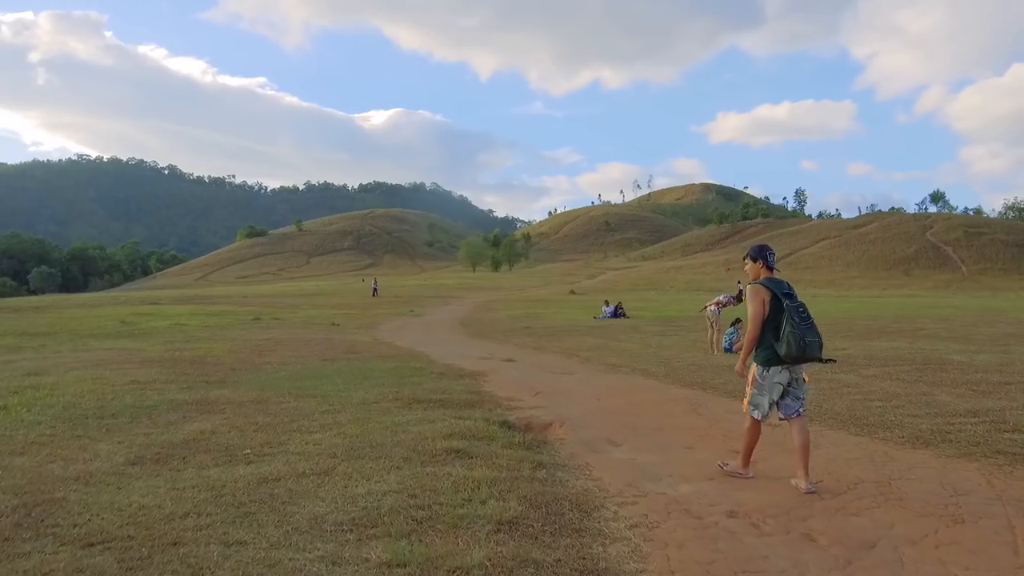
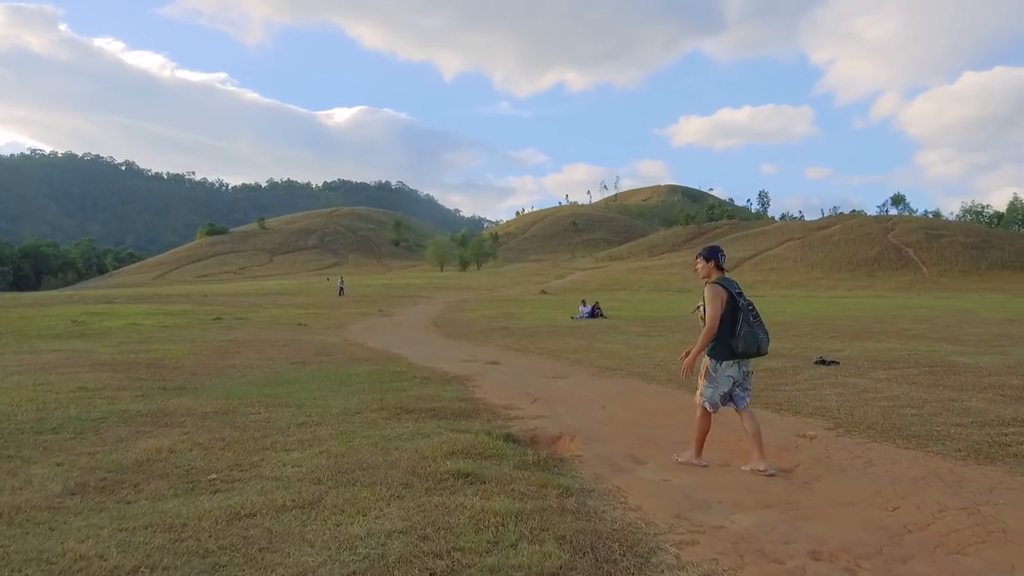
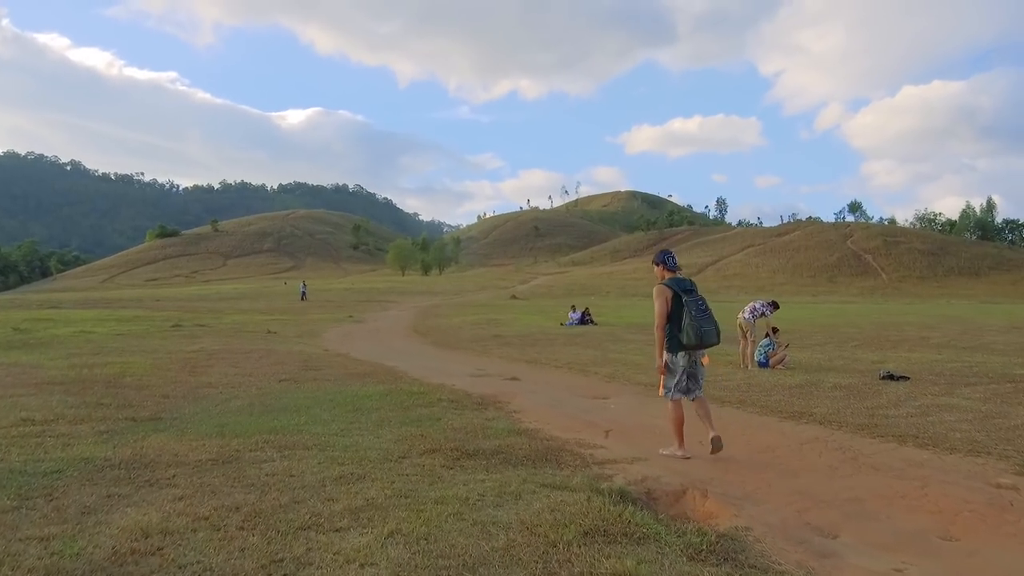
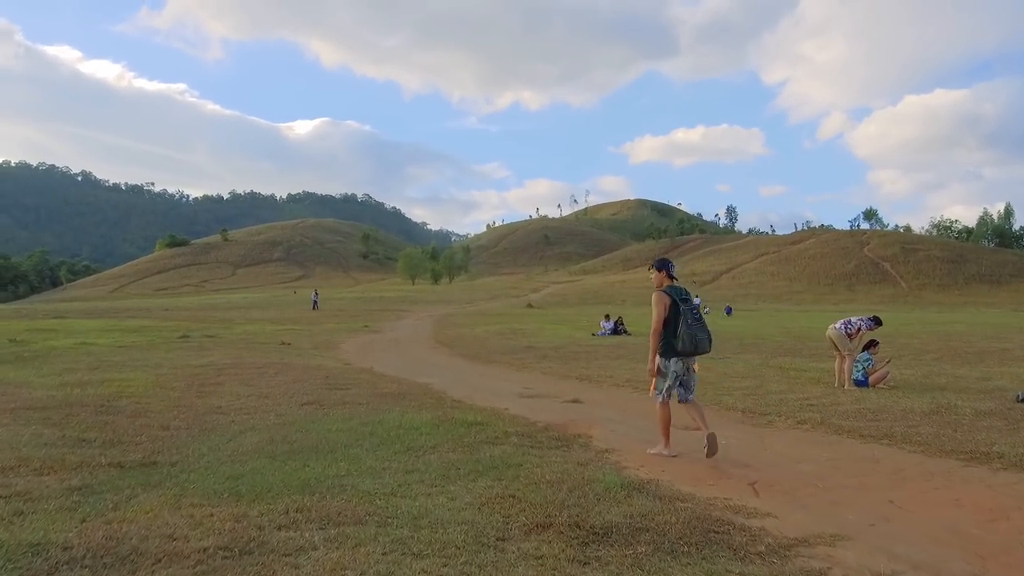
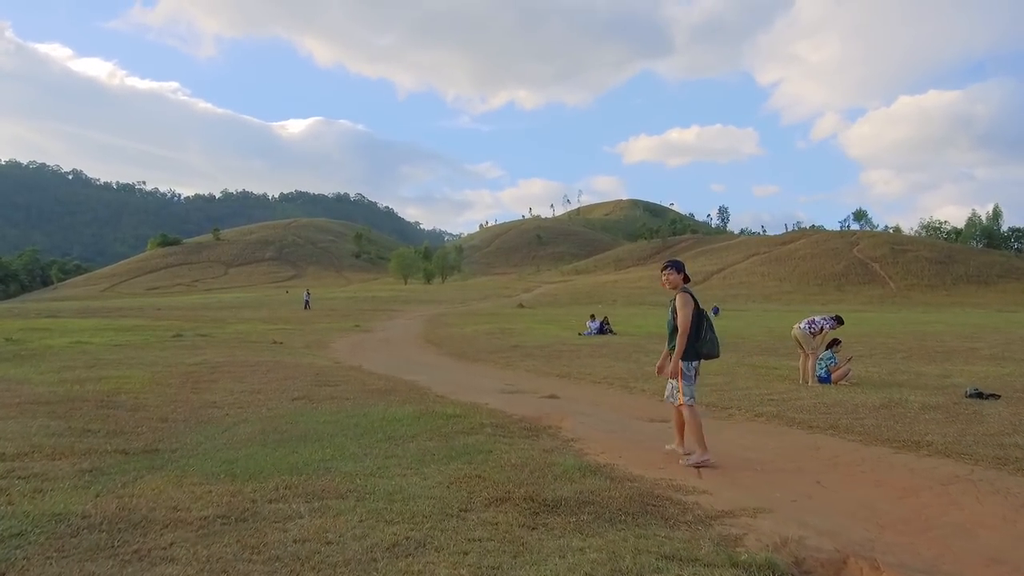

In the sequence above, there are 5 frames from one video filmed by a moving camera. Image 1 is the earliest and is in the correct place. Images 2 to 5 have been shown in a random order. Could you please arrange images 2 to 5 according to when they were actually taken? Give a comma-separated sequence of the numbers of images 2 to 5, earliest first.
2, 3, 5, 4
